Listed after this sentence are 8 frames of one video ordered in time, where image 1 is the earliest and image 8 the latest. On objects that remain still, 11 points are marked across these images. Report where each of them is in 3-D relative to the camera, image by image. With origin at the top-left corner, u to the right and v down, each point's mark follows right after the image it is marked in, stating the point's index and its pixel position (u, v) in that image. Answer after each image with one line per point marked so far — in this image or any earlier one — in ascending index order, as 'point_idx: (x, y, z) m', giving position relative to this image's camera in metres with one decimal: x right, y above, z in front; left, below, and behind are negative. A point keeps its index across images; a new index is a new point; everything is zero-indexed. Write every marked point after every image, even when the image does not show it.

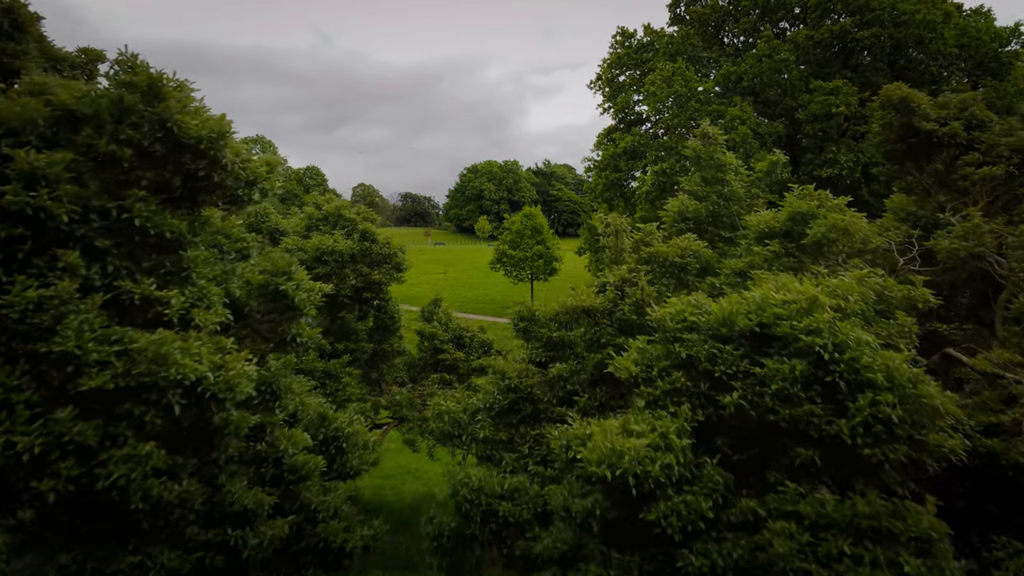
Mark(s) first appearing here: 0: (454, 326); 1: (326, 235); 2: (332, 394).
0: (-1.4, -0.9, +11.3) m
1: (-3.7, +1.0, +9.5) m
2: (-3.3, -1.9, +8.8) m
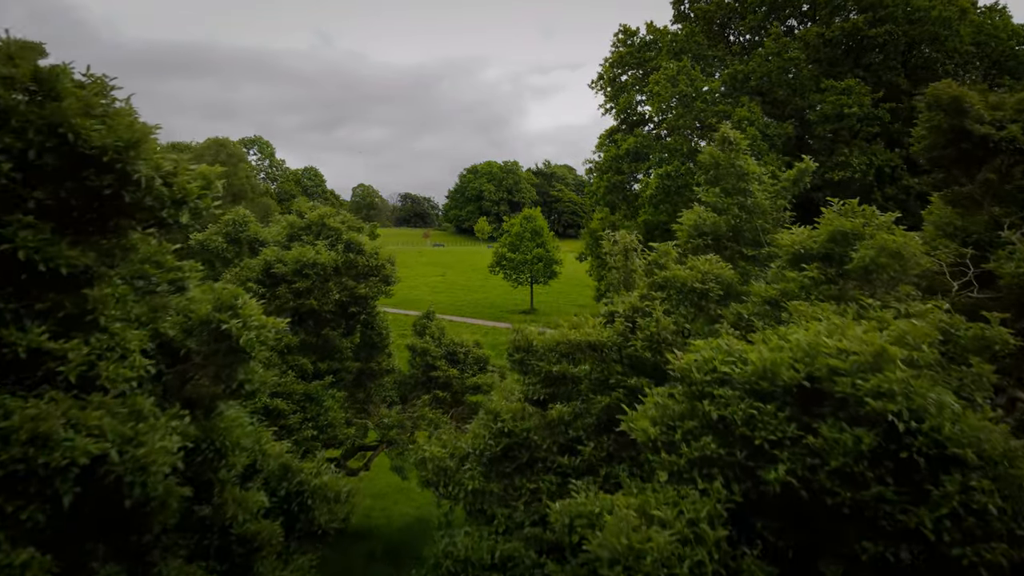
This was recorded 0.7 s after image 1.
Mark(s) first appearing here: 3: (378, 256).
0: (-1.4, -1.2, +10.6) m
1: (-3.7, +0.8, +8.8) m
2: (-3.4, -2.2, +8.1) m
3: (-2.6, +0.6, +9.3) m
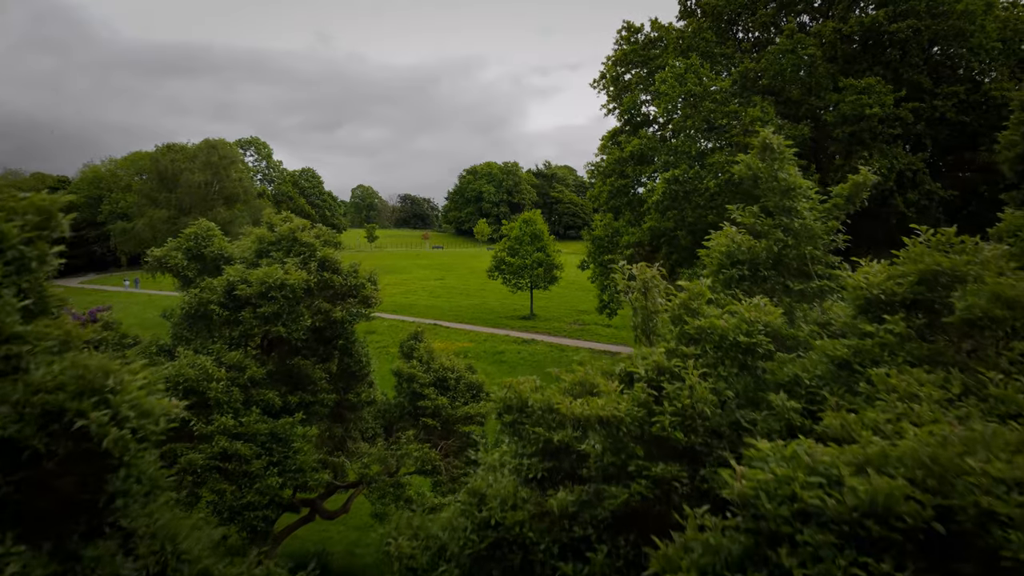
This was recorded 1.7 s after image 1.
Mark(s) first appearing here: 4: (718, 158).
0: (-1.5, -1.6, +9.6) m
1: (-3.8, +0.4, +7.8) m
2: (-3.4, -2.6, +7.1) m
3: (-2.7, +0.2, +8.3) m
4: (+6.6, +4.2, +15.6) m
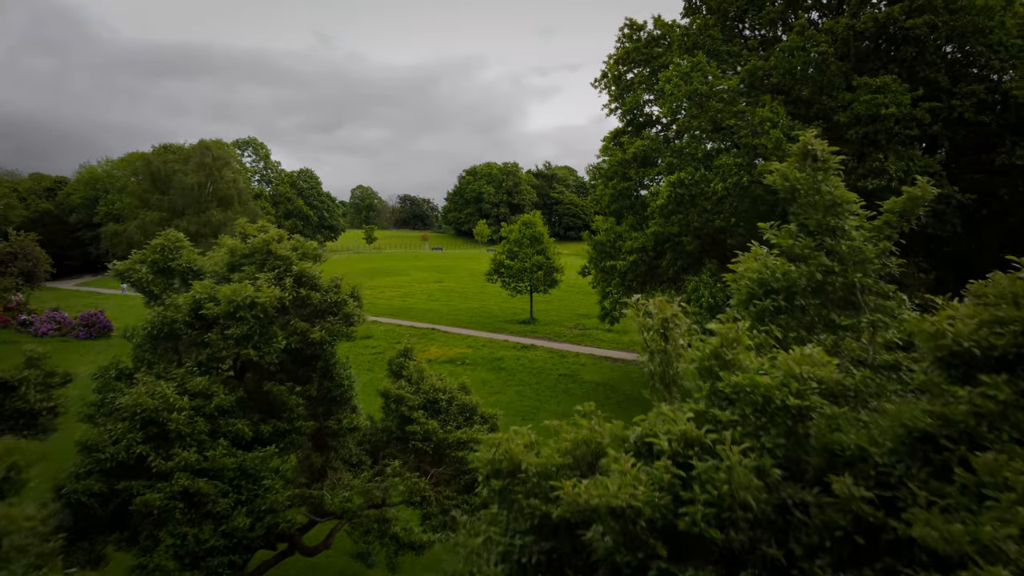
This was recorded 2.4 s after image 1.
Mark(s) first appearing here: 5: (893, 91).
0: (-1.6, -1.8, +8.9) m
1: (-3.9, +0.1, +7.1) m
2: (-3.5, -2.8, +6.4) m
3: (-2.8, 0.0, +7.6) m
4: (+6.6, +3.9, +14.9) m
5: (+11.1, +5.7, +14.1) m
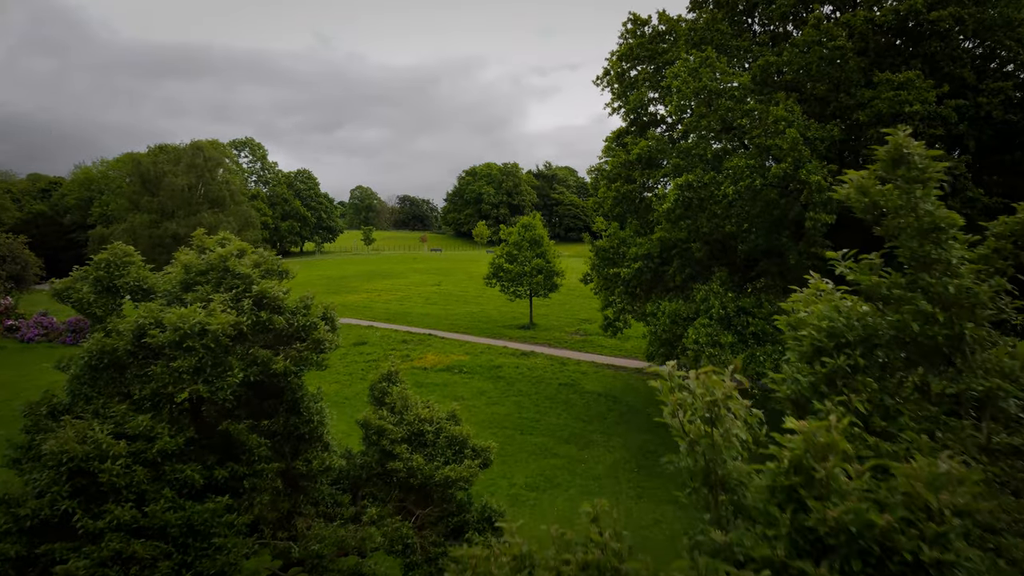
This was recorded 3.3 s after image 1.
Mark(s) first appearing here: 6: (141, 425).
0: (-1.6, -2.1, +7.9) m
1: (-4.0, -0.2, +6.2) m
2: (-3.6, -3.1, +5.5) m
3: (-2.8, -0.3, +6.7) m
4: (+6.5, +3.6, +14.0) m
5: (+11.0, +5.4, +13.1) m
6: (-4.3, -1.6, +5.6) m
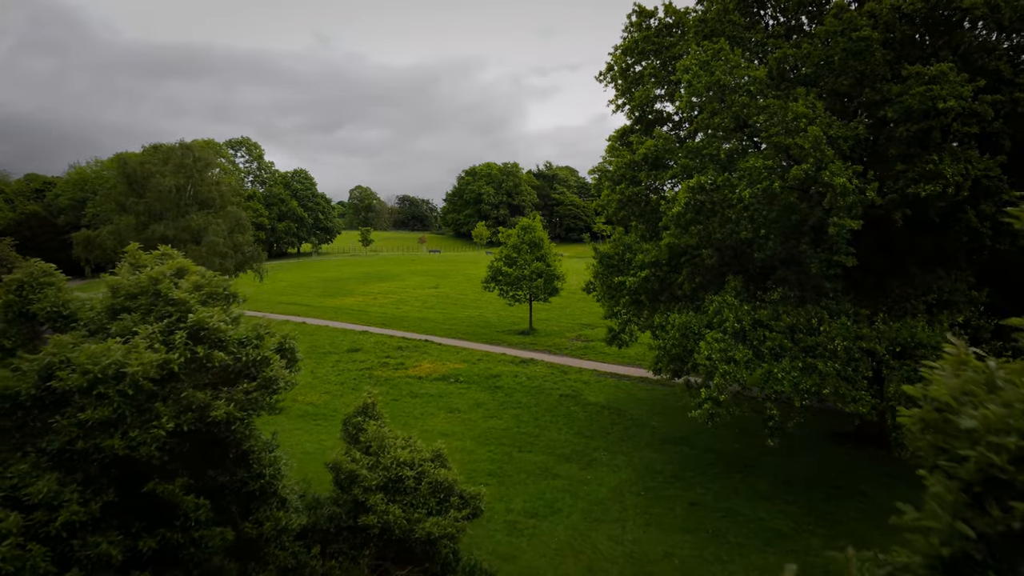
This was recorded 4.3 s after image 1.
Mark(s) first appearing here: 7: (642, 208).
0: (-1.7, -2.4, +6.8) m
1: (-4.1, -0.5, +5.1) m
2: (-3.7, -3.4, +4.4) m
3: (-2.9, -0.6, +5.6) m
4: (+6.4, +3.3, +12.9) m
5: (+10.9, +5.1, +12.0) m
6: (-4.4, -1.9, +4.5) m
7: (+4.6, +2.8, +17.2) m
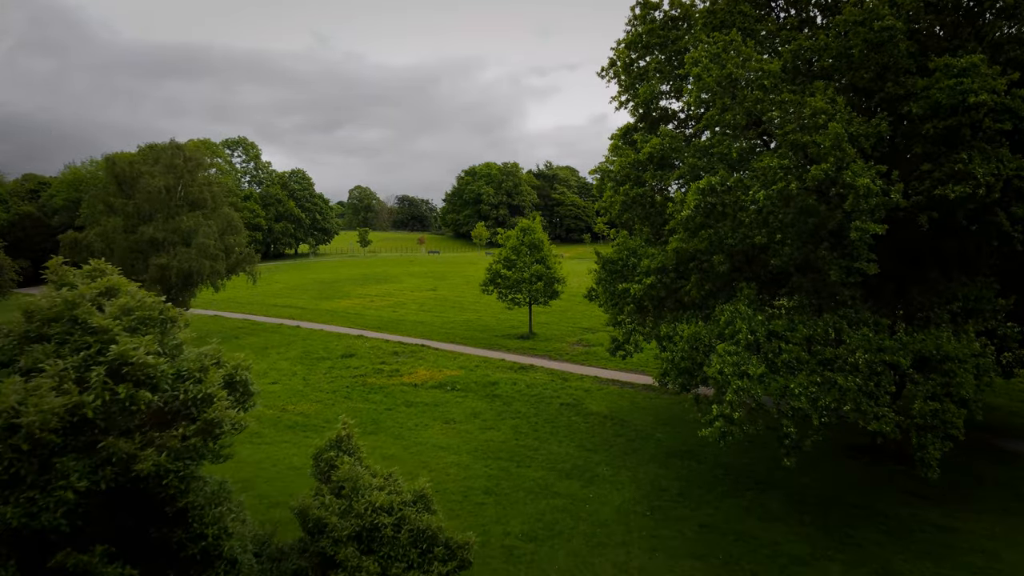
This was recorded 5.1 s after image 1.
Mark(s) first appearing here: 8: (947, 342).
0: (-1.8, -2.6, +5.9) m
1: (-4.1, -0.7, +4.2) m
2: (-3.8, -3.7, +3.5) m
3: (-3.0, -0.9, +4.7) m
4: (+6.3, +3.1, +12.0) m
5: (+10.8, +4.9, +11.1) m
6: (-4.5, -2.1, +3.6) m
7: (+4.5, +2.6, +16.3) m
8: (+10.7, -1.3, +11.9) m
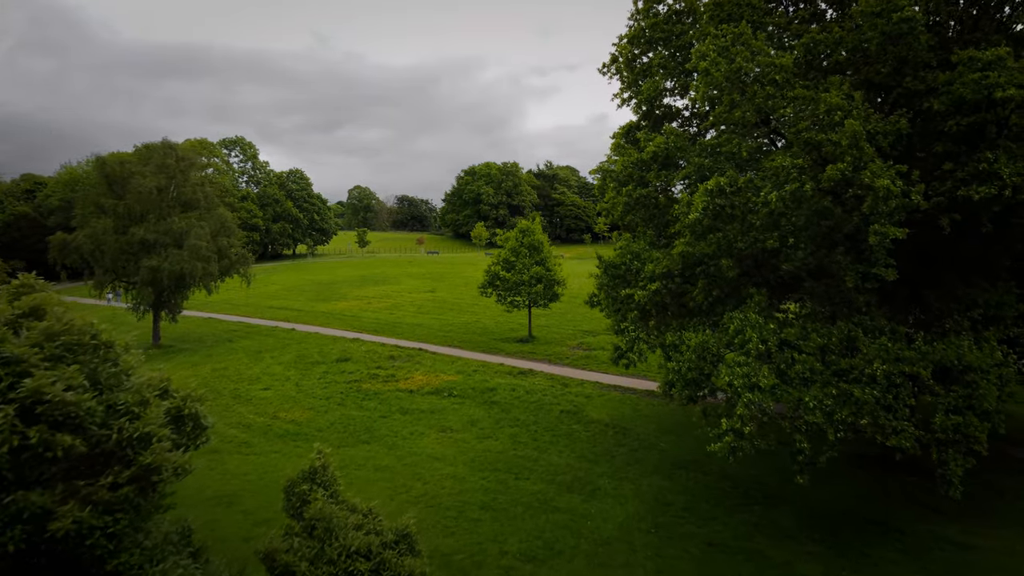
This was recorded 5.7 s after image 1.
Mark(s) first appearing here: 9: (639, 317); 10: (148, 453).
0: (-1.9, -2.8, +5.3) m
1: (-4.2, -0.9, +3.5) m
2: (-3.8, -3.8, +2.8) m
3: (-3.1, -1.0, +4.0) m
4: (+6.3, +2.9, +11.3) m
5: (+10.8, +4.8, +10.4) m
6: (-4.5, -2.3, +3.0) m
7: (+4.5, +2.4, +15.6) m
8: (+10.7, -1.5, +11.2) m
9: (+4.2, -1.0, +15.9) m
10: (-2.9, -1.2, +4.0) m
